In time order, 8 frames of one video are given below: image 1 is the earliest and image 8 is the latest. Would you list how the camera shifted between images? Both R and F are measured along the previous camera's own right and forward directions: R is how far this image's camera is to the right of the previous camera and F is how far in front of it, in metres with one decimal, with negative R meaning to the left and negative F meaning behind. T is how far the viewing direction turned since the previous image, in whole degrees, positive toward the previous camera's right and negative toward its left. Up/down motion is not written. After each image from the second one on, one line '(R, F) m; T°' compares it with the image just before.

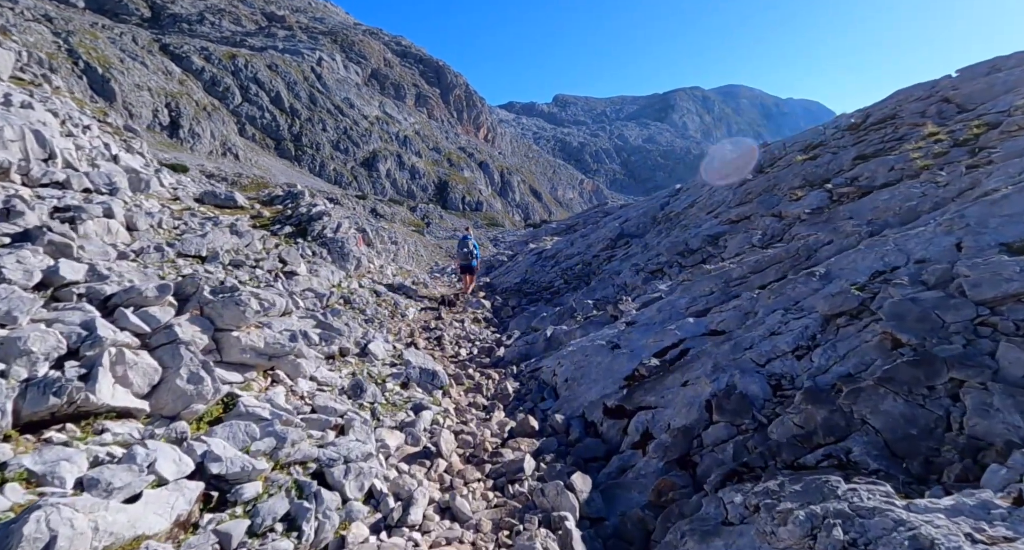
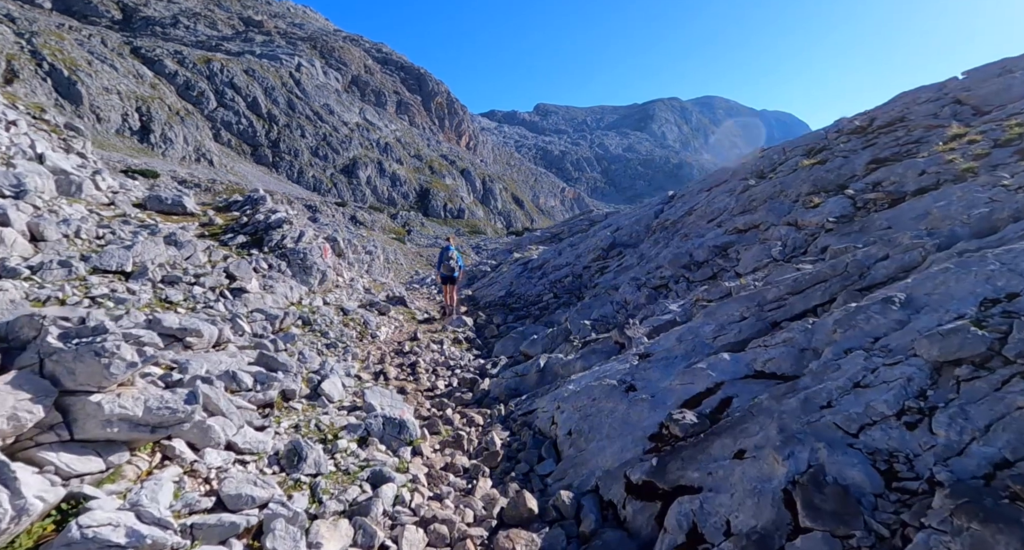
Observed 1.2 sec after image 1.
(-0.1, +2.2) m; +2°
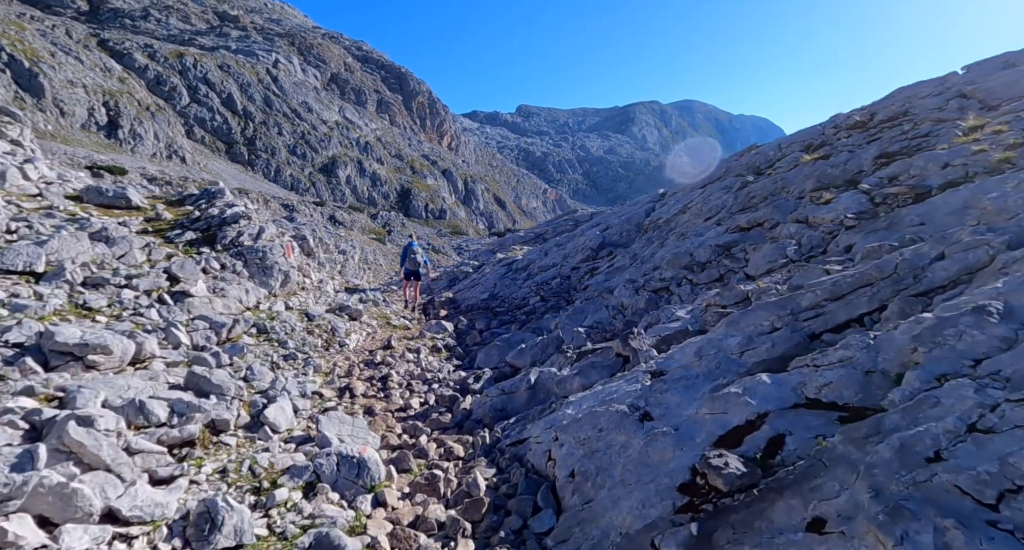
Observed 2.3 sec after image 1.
(-0.1, +1.7) m; +2°
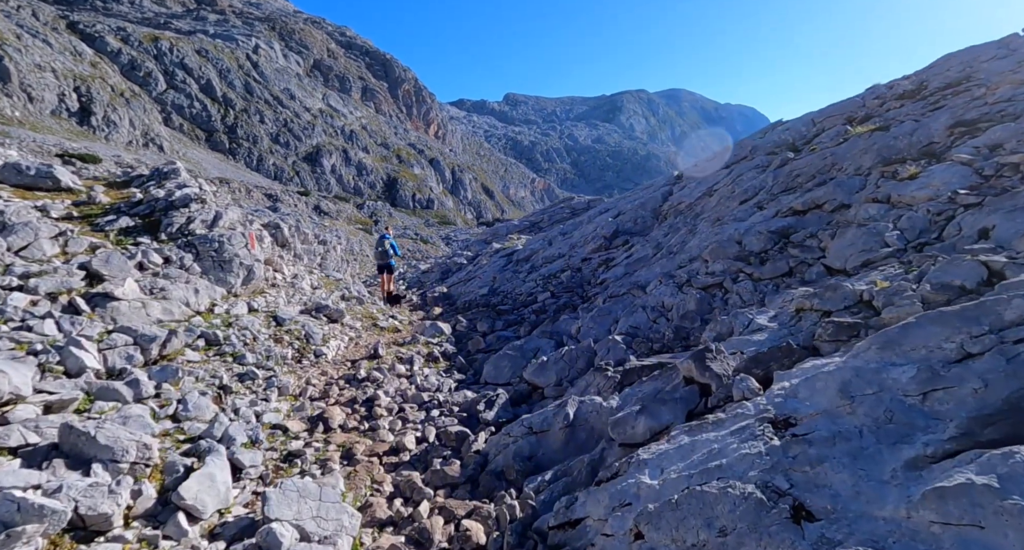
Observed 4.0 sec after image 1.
(-0.6, +2.9) m; +1°
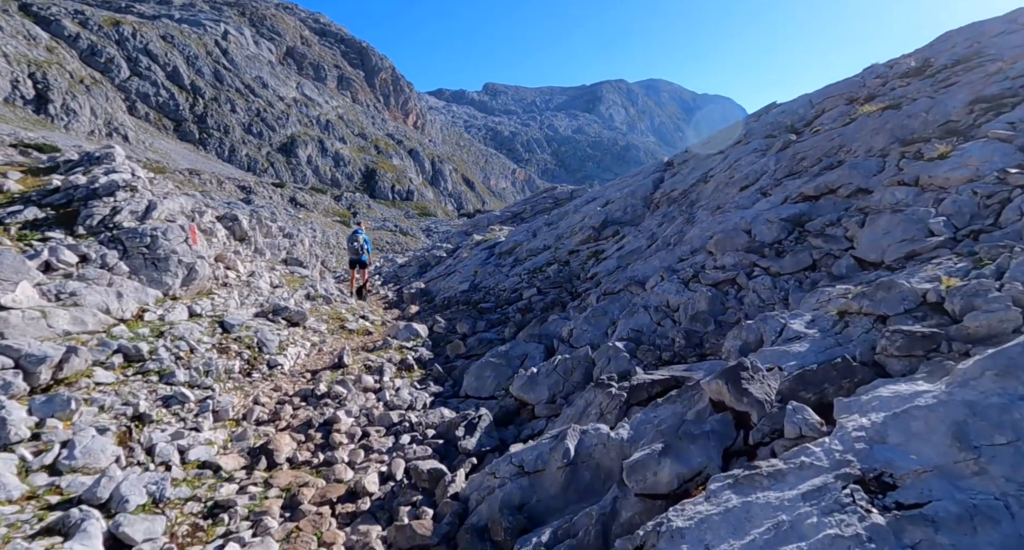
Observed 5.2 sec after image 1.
(0.0, +1.7) m; +2°
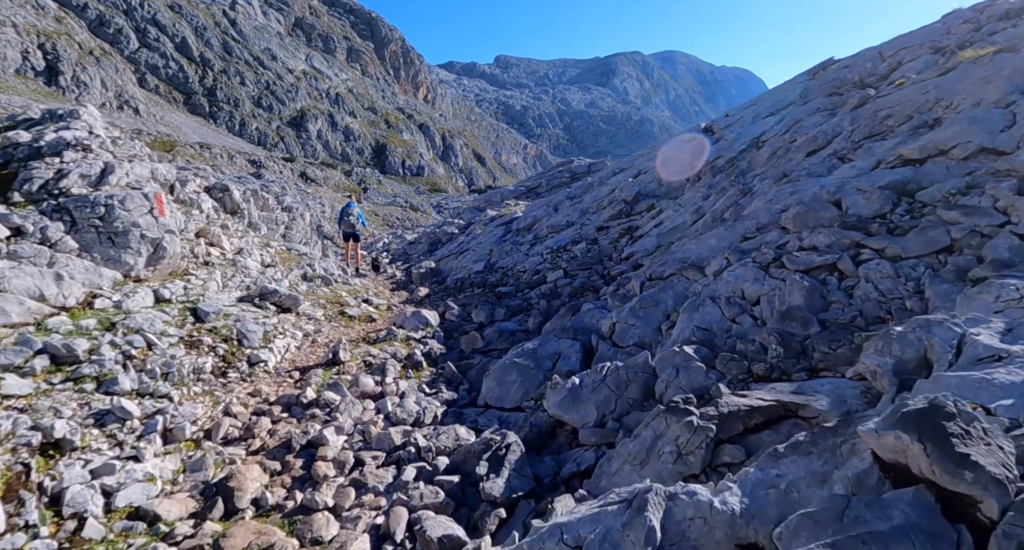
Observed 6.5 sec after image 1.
(-0.4, +2.3) m; -1°
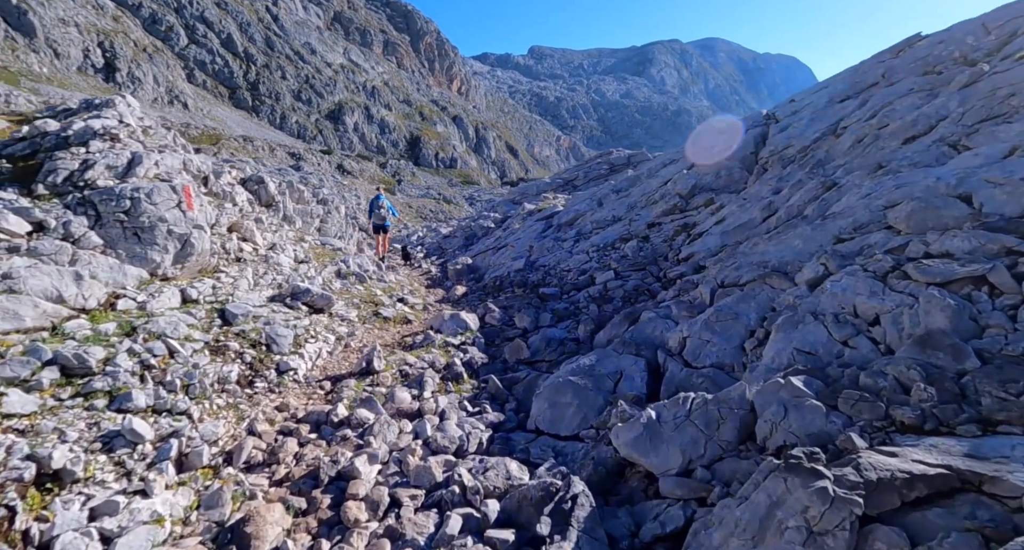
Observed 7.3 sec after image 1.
(-0.4, +1.2) m; -3°
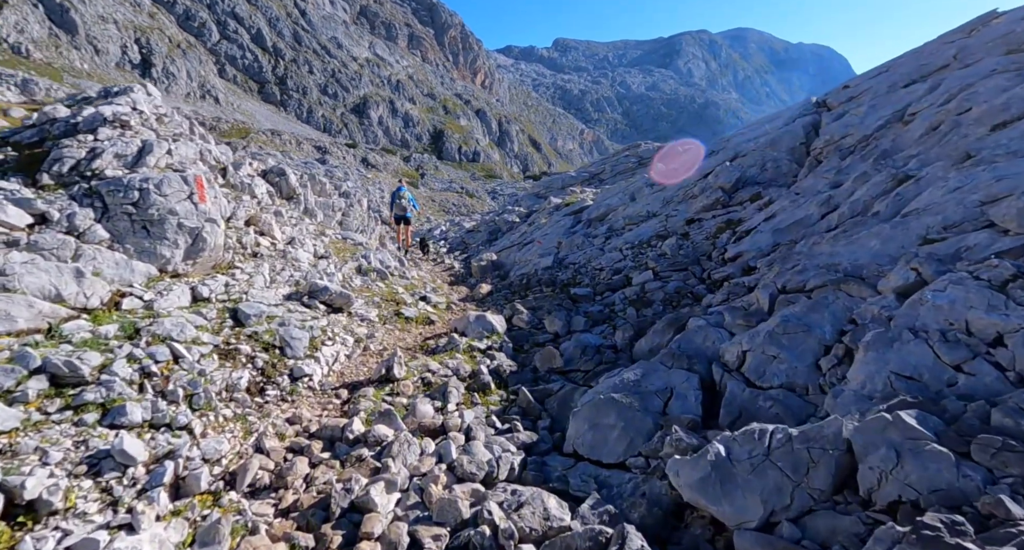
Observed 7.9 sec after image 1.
(-0.2, +1.0) m; -2°
